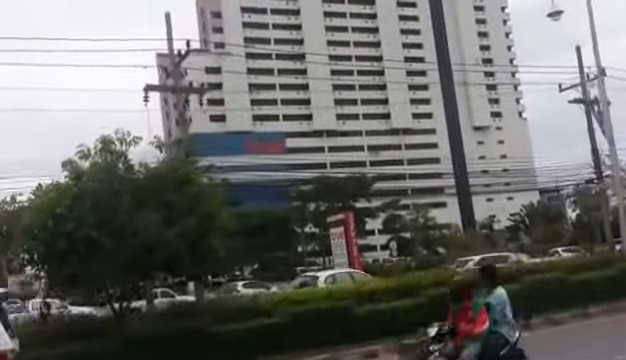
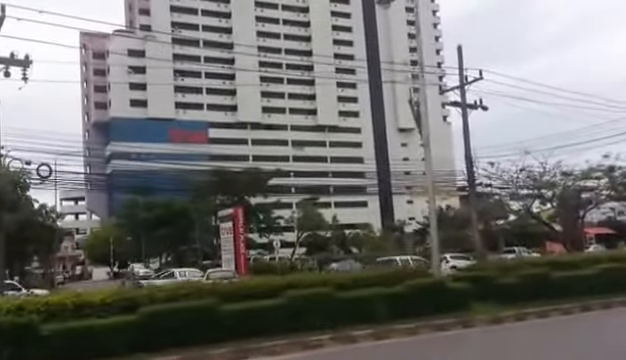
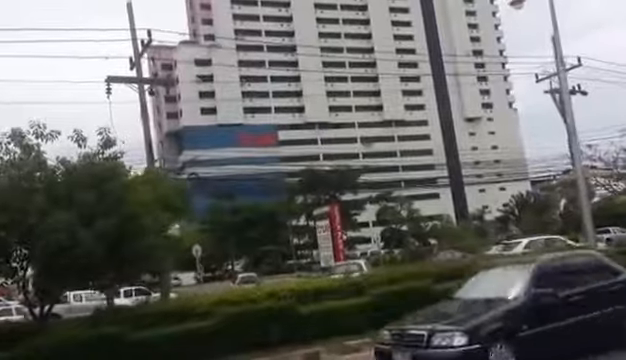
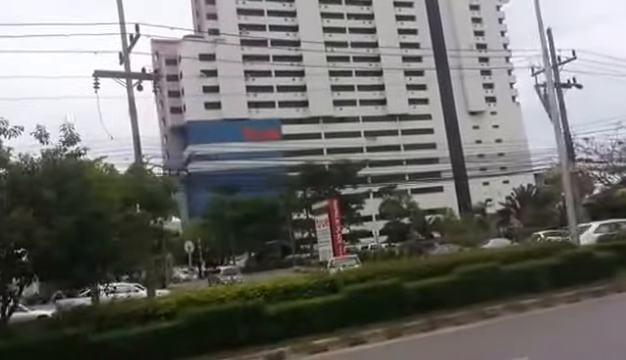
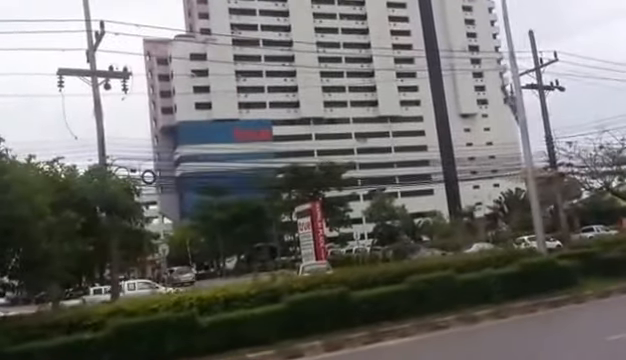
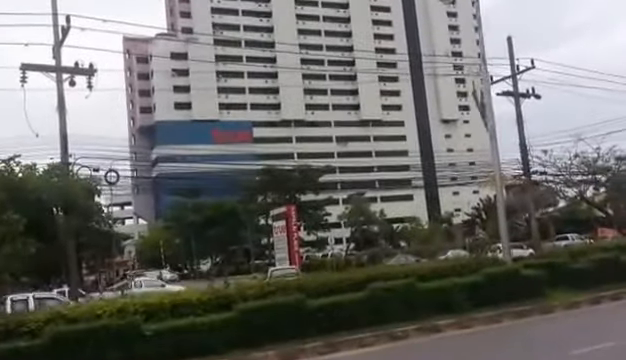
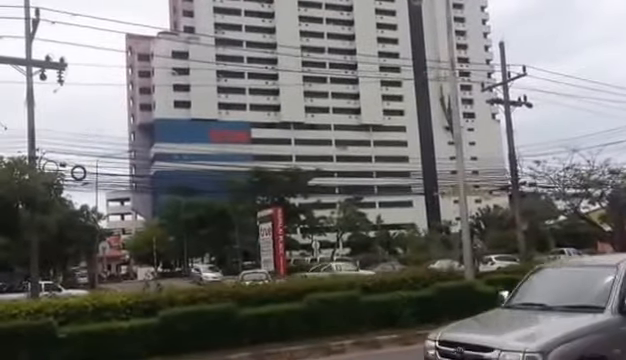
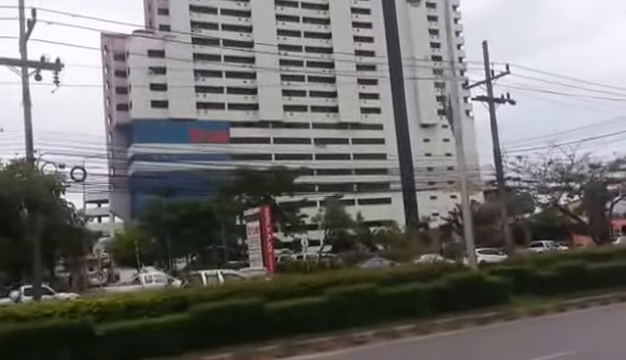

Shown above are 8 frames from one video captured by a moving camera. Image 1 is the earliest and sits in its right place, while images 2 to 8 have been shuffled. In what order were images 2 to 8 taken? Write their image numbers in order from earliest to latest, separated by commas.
3, 4, 5, 6, 8, 2, 7
